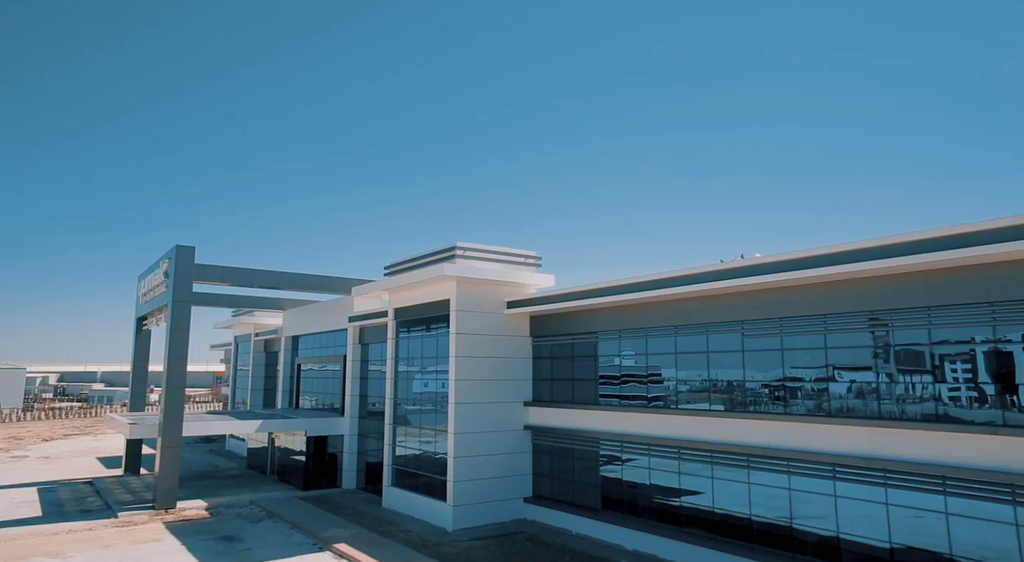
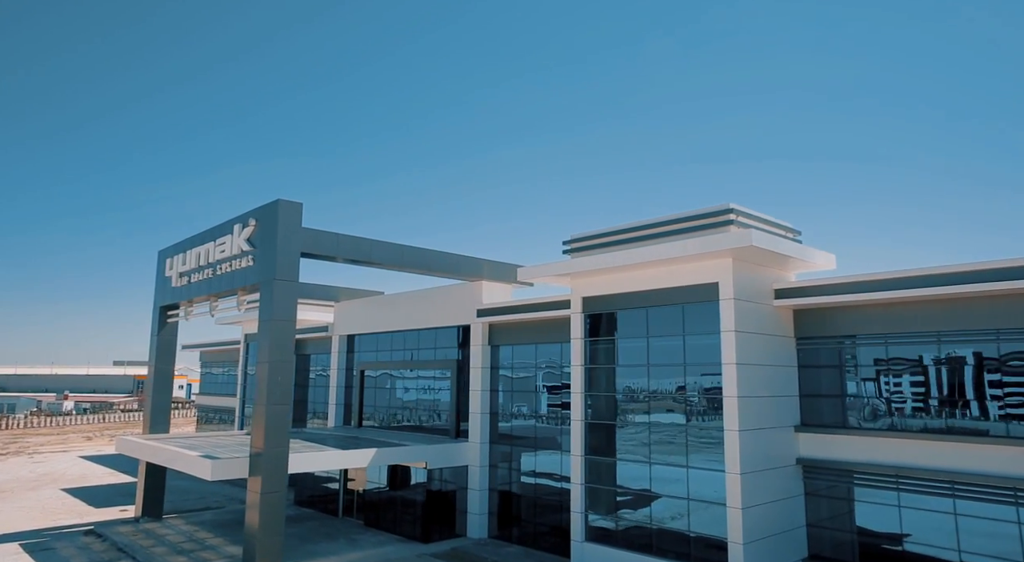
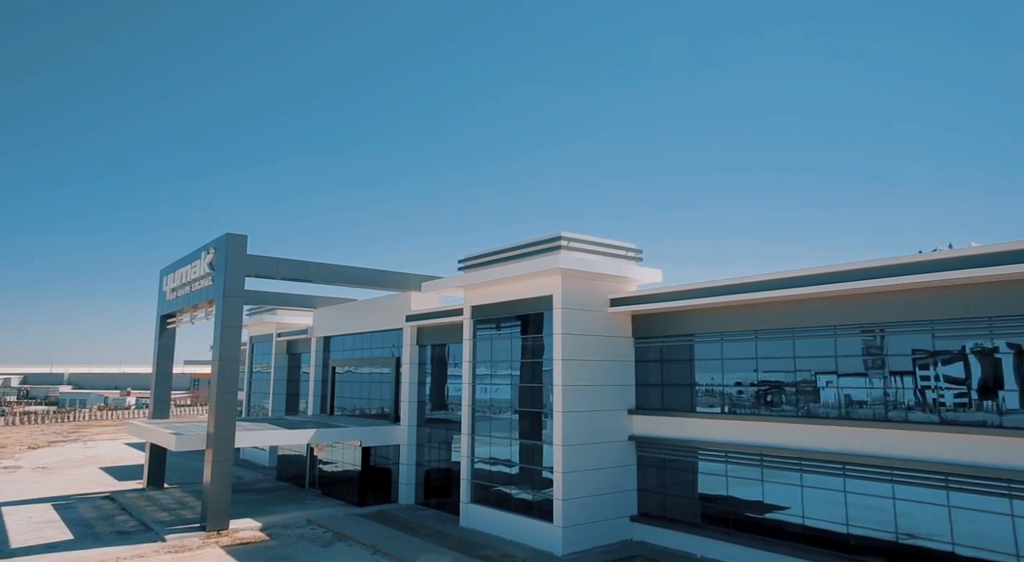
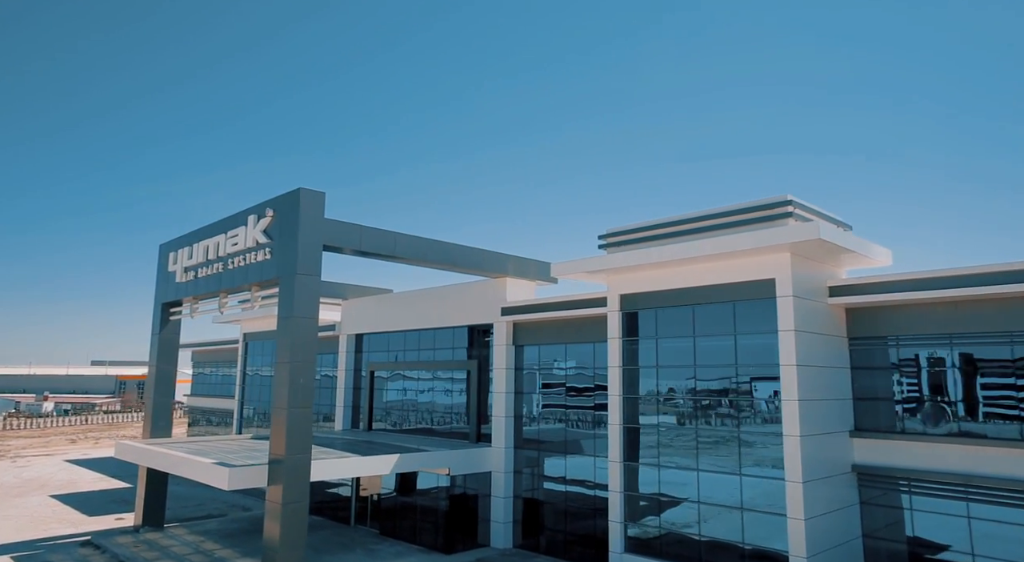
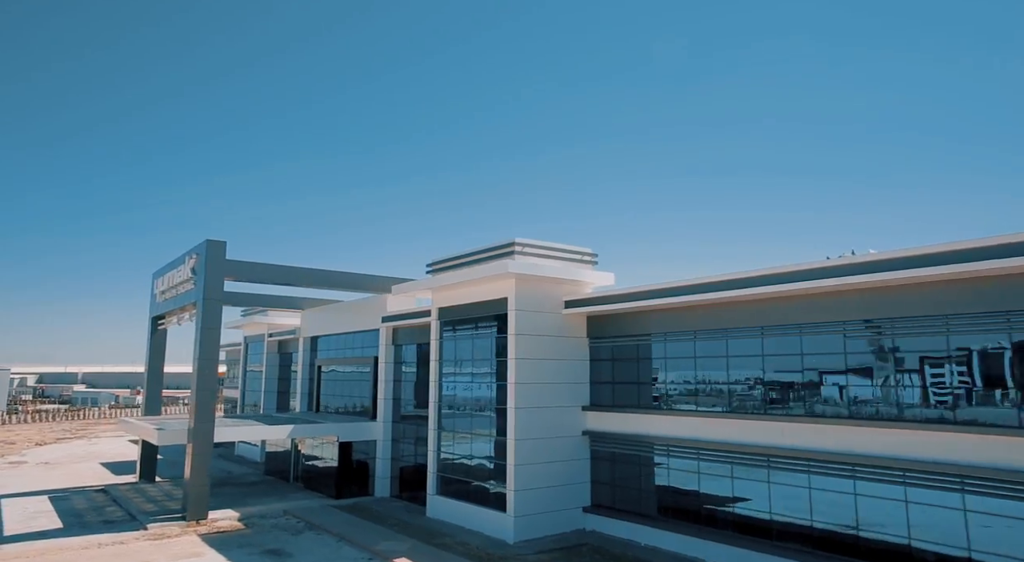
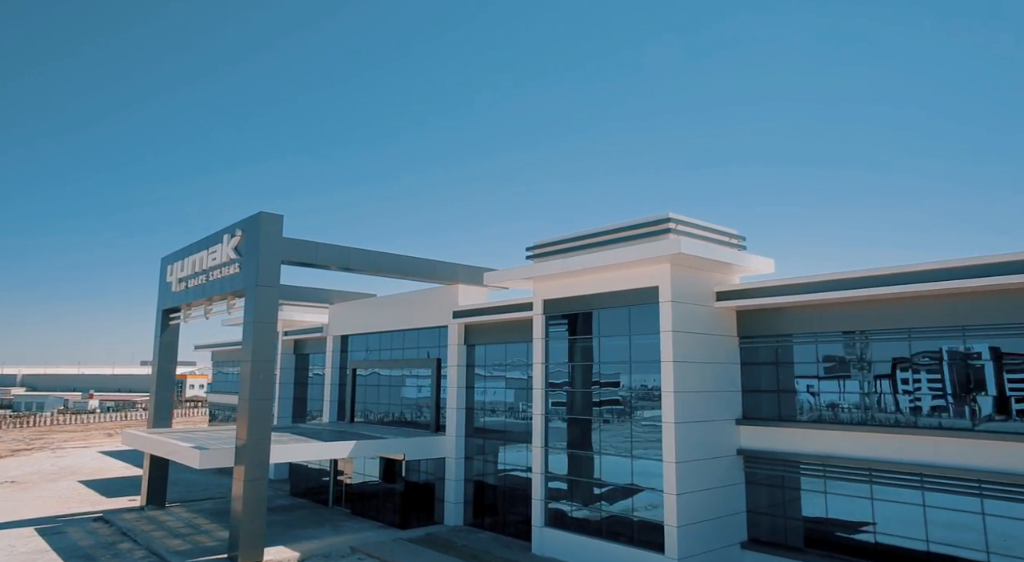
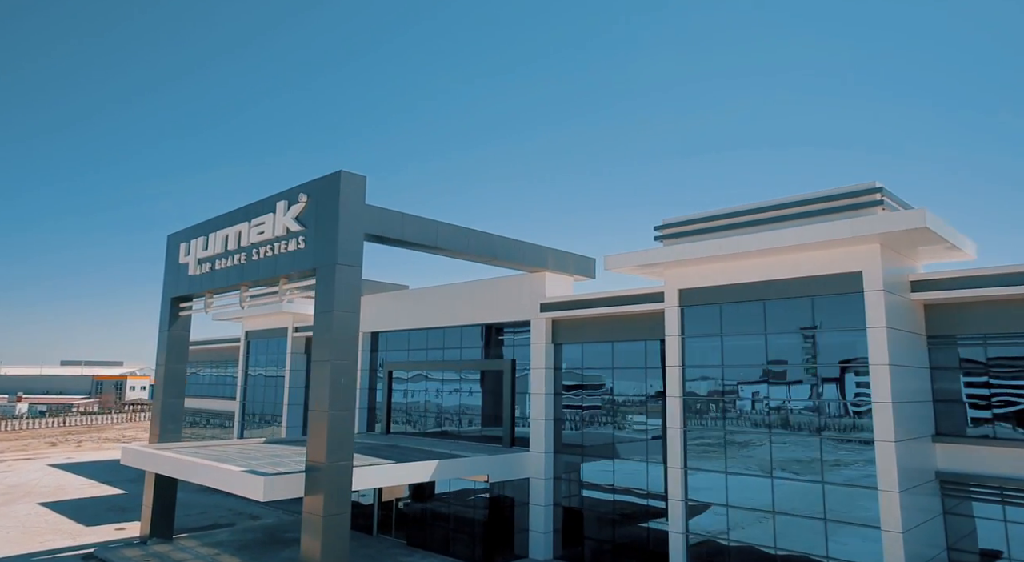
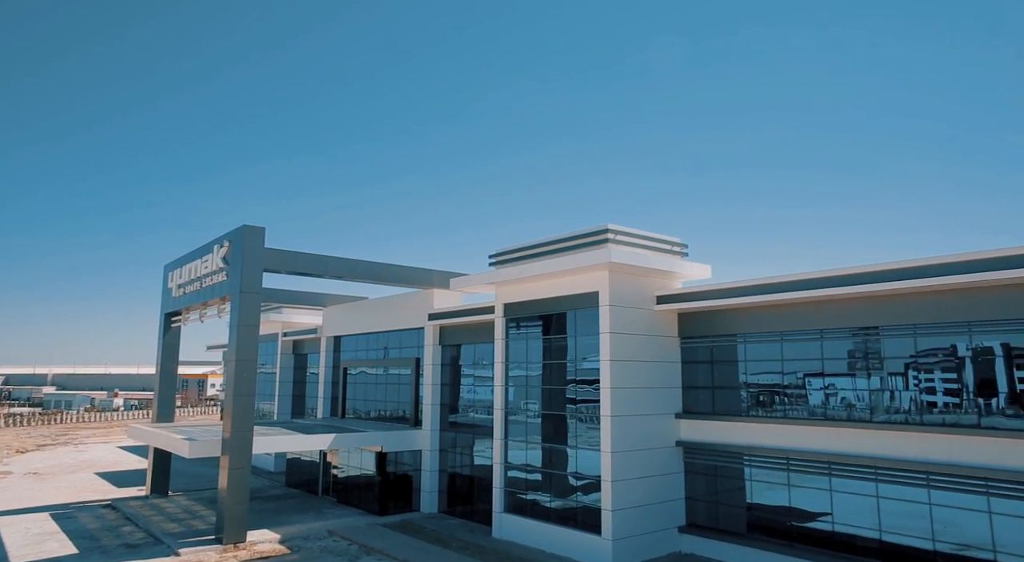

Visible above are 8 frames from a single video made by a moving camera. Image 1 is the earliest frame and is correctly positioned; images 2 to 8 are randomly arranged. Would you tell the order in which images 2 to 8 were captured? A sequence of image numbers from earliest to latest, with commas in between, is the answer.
5, 3, 8, 6, 2, 4, 7
